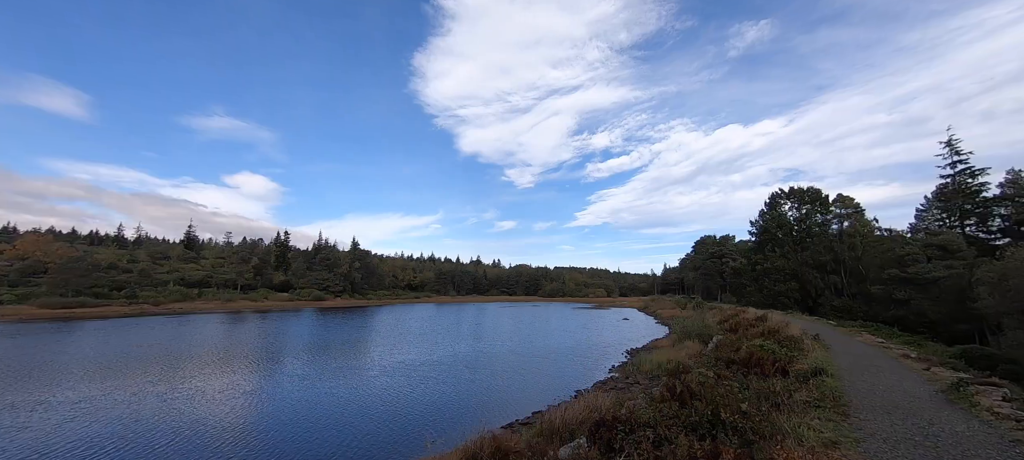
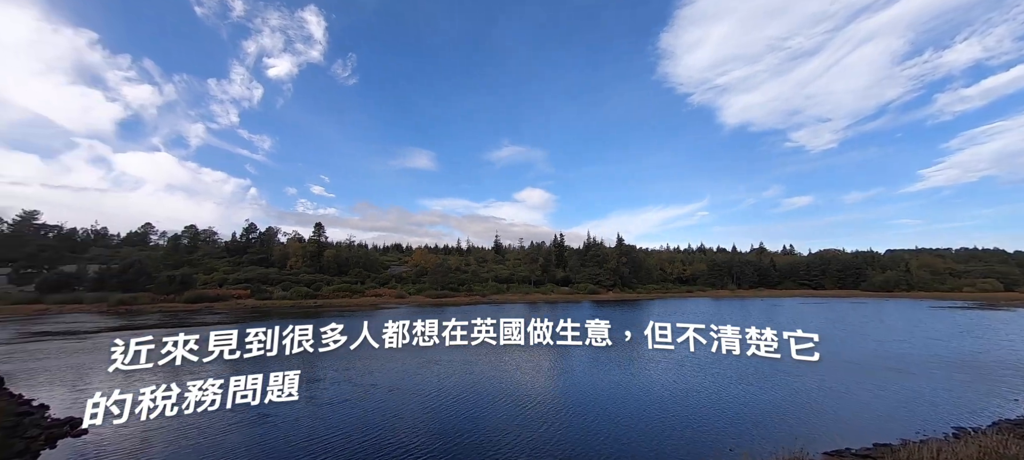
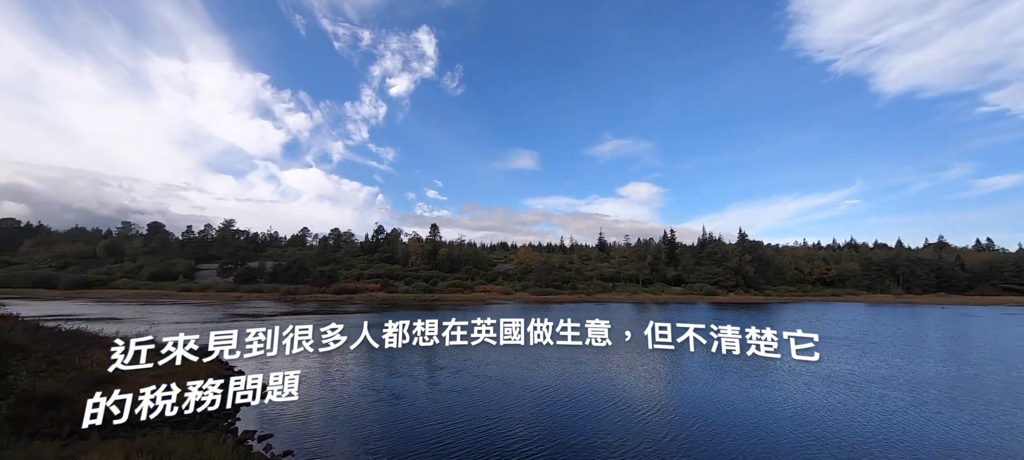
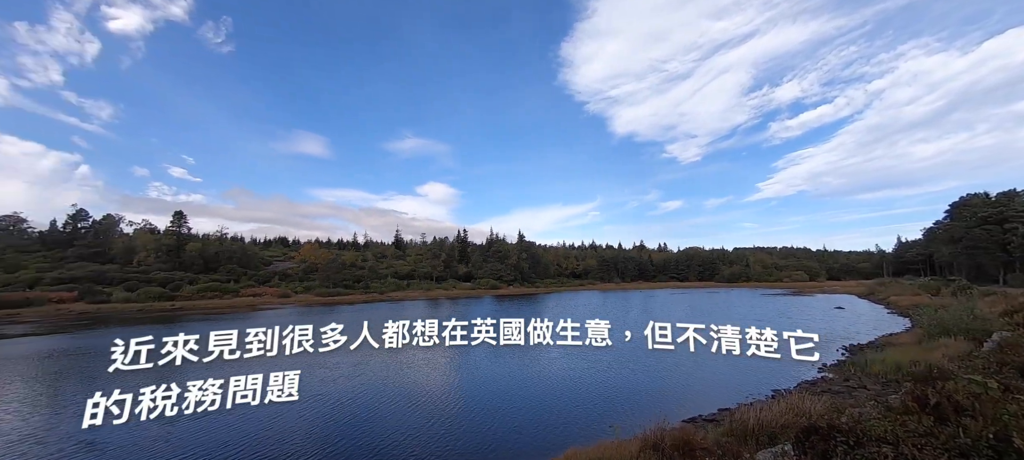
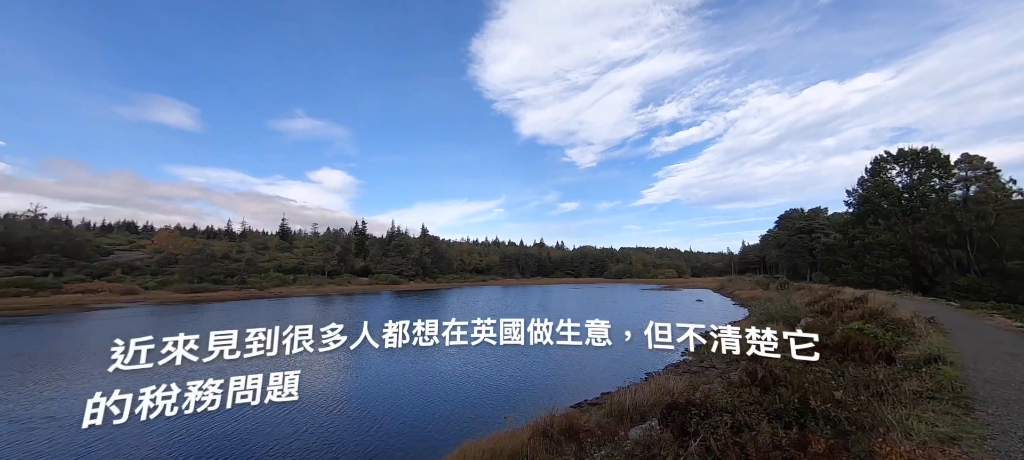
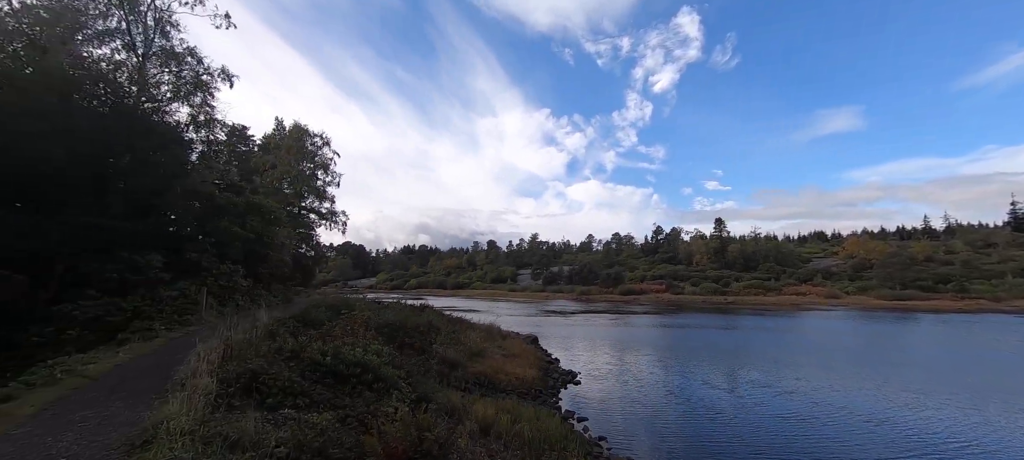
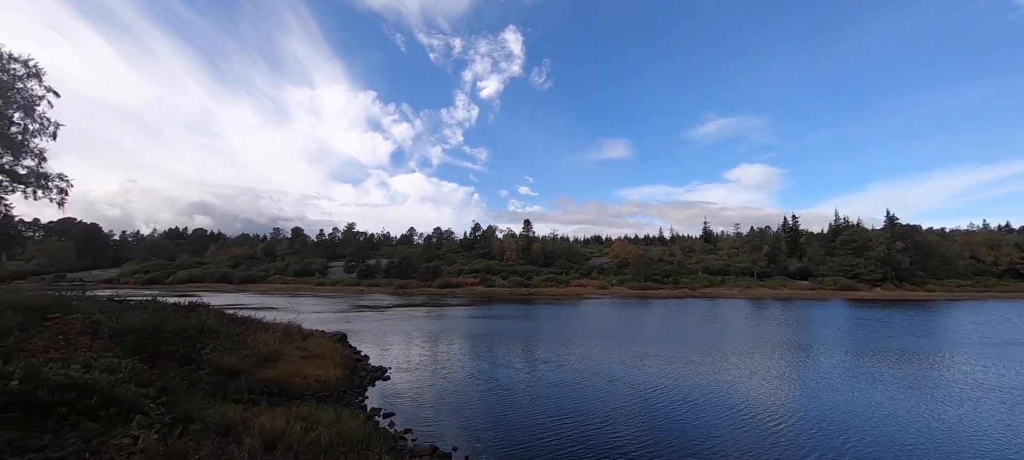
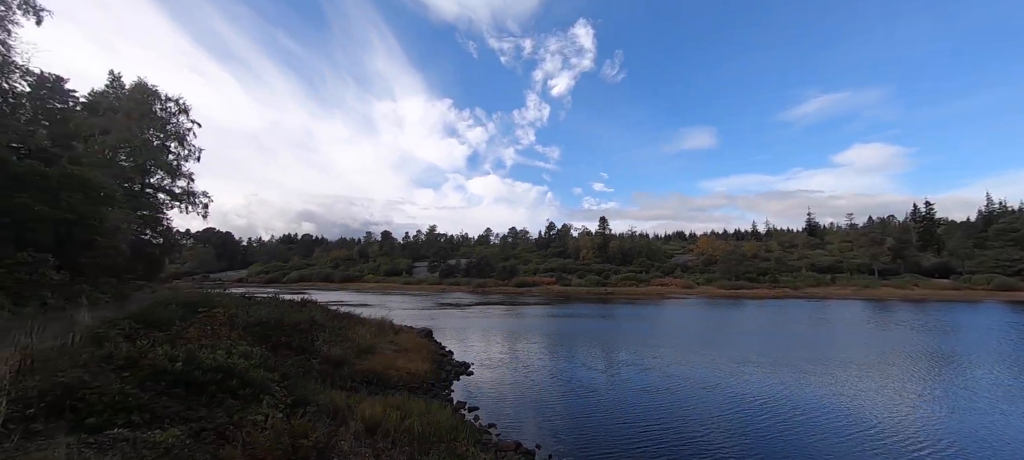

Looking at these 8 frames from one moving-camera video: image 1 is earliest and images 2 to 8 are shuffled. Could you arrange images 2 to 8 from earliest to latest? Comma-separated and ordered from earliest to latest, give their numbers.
5, 4, 2, 3, 7, 8, 6
